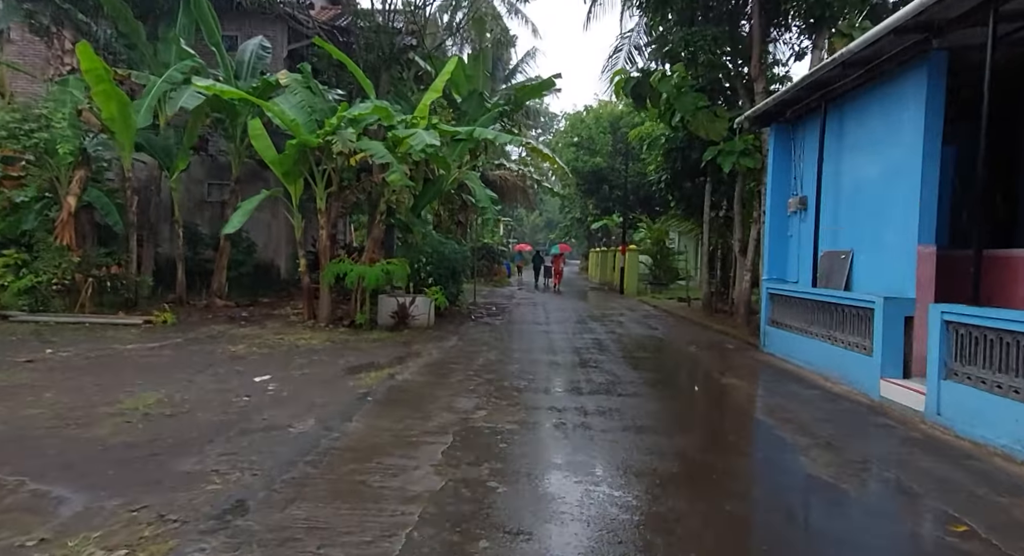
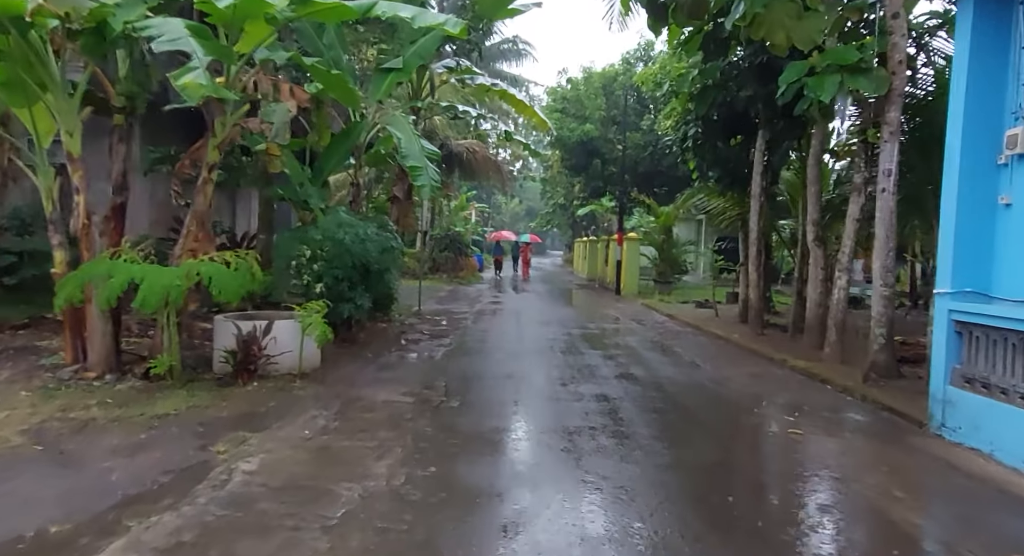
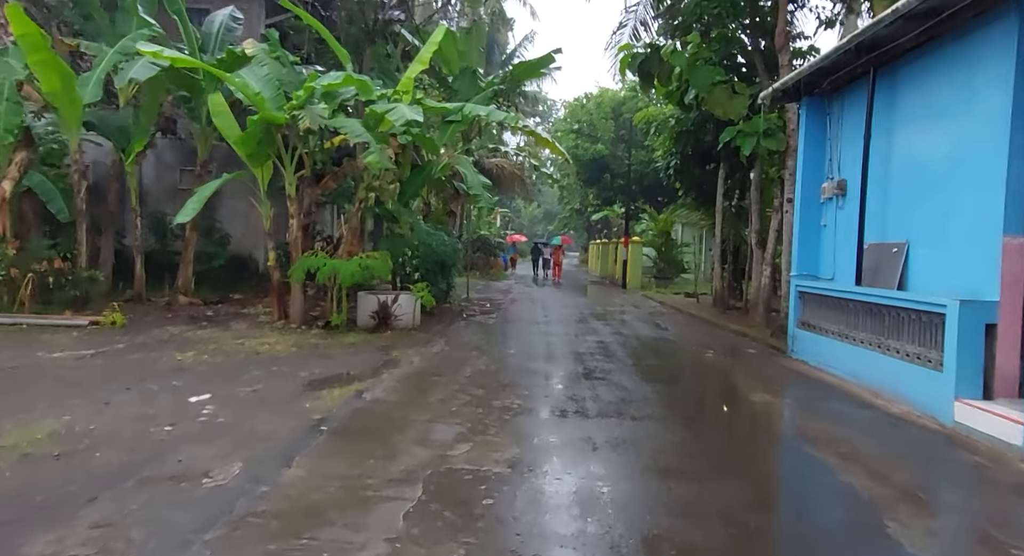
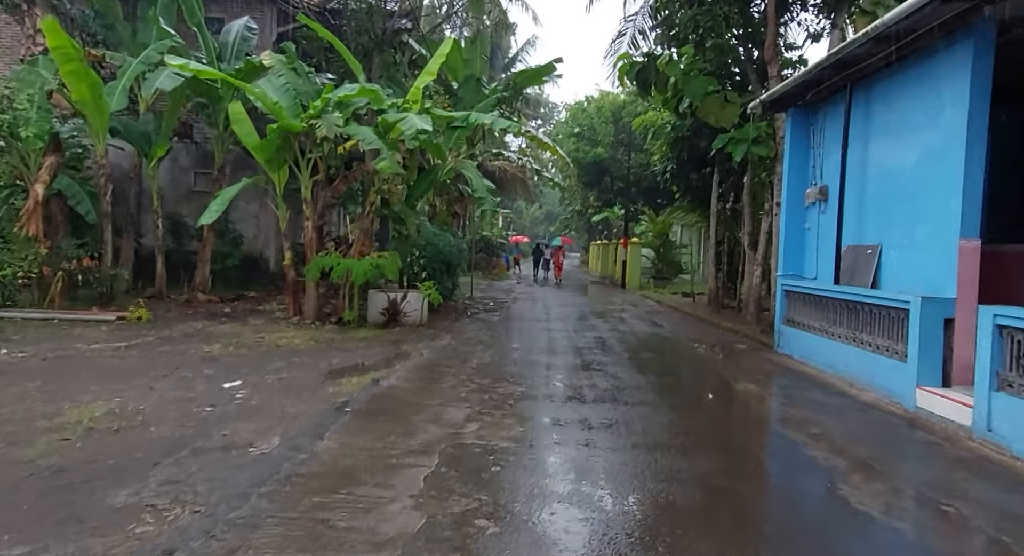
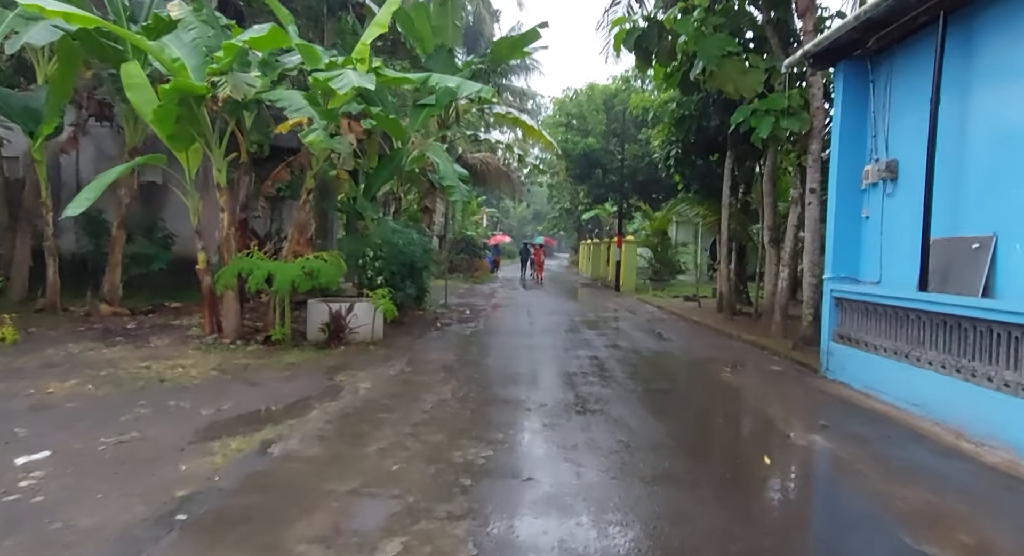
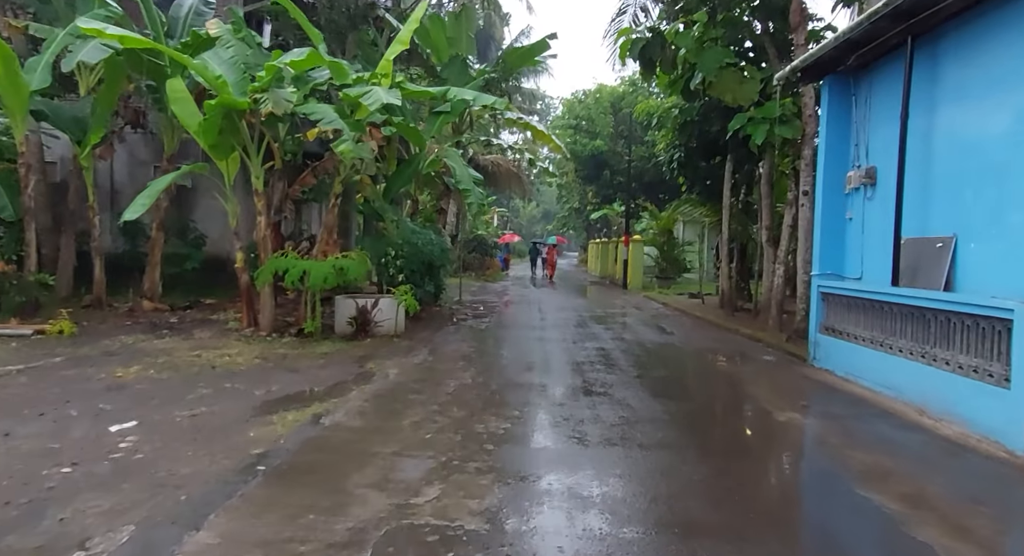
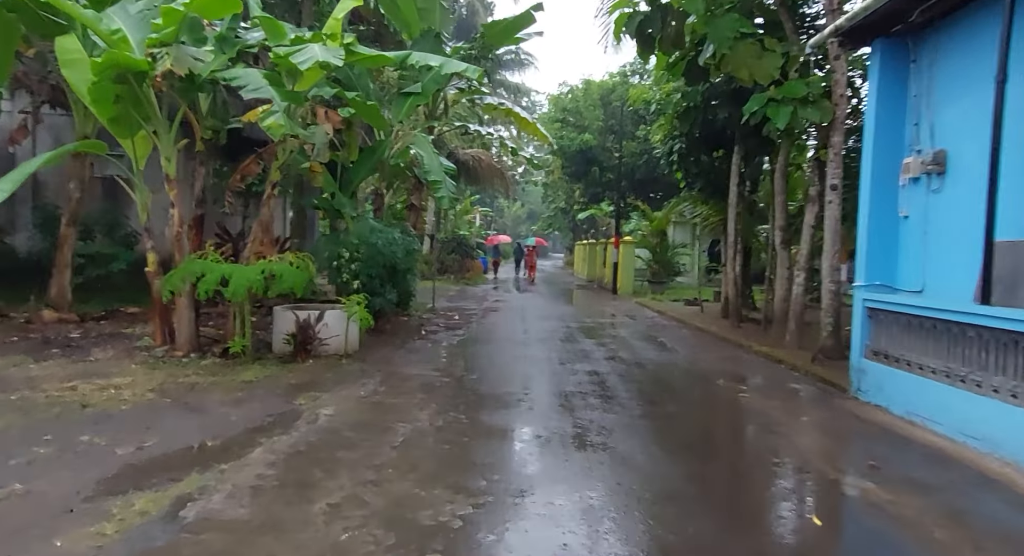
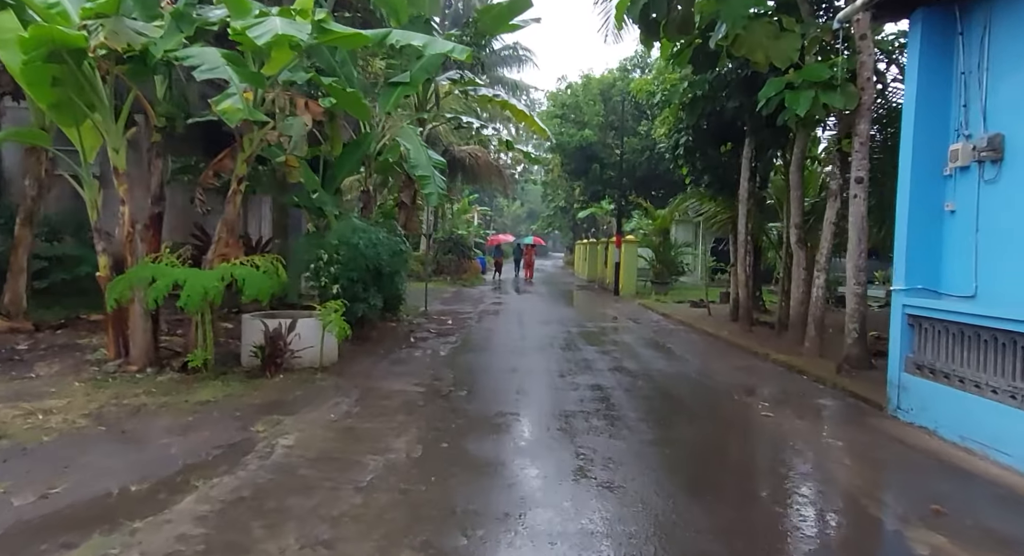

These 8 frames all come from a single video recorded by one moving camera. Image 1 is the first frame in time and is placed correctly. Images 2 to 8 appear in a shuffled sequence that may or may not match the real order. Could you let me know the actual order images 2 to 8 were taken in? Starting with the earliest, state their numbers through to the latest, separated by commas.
4, 3, 6, 5, 7, 8, 2
